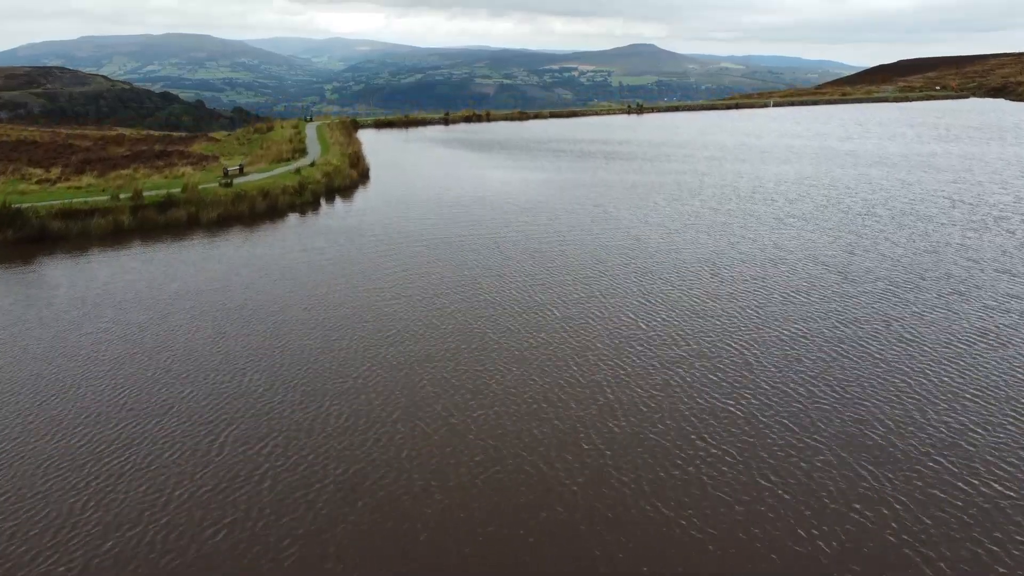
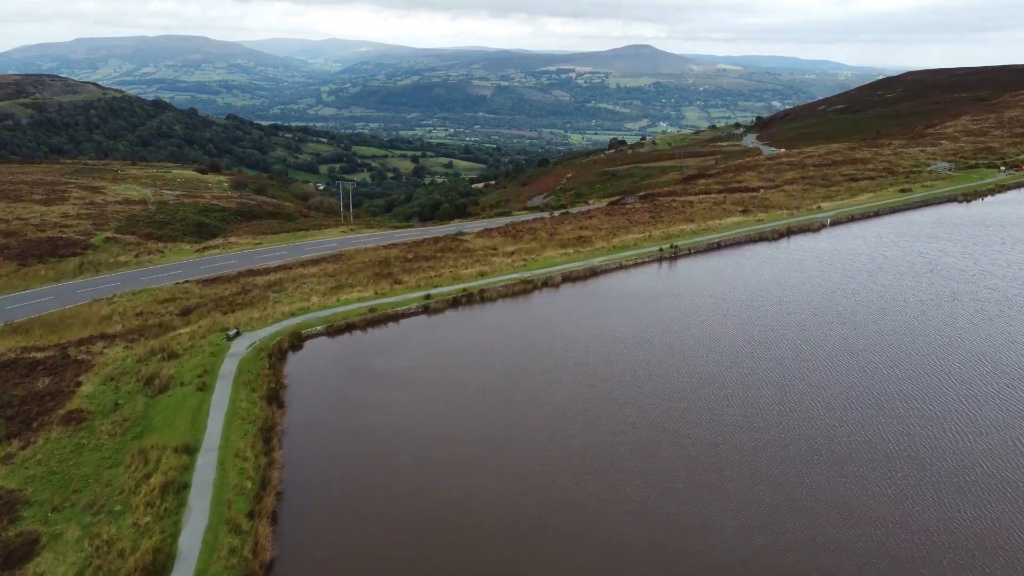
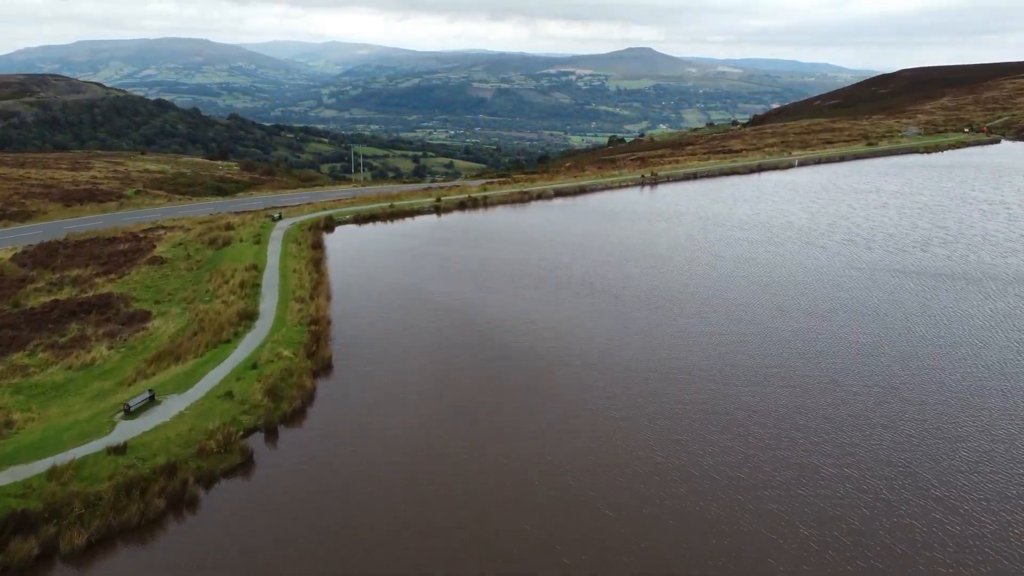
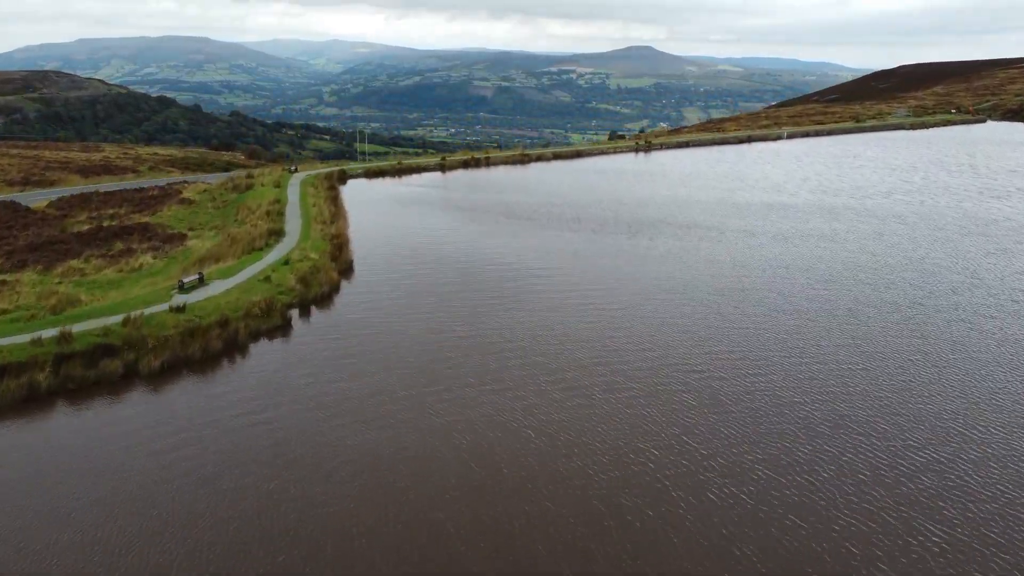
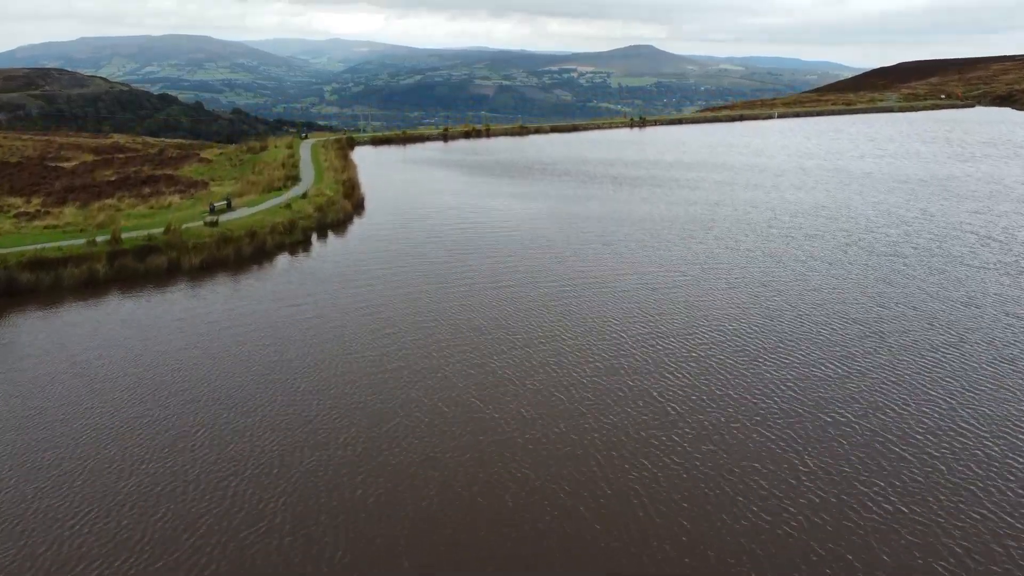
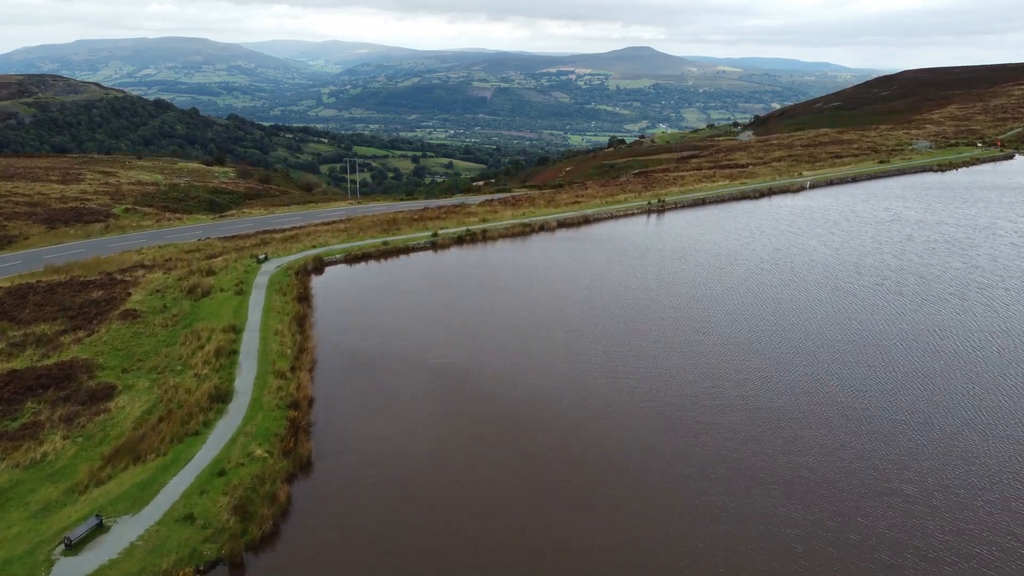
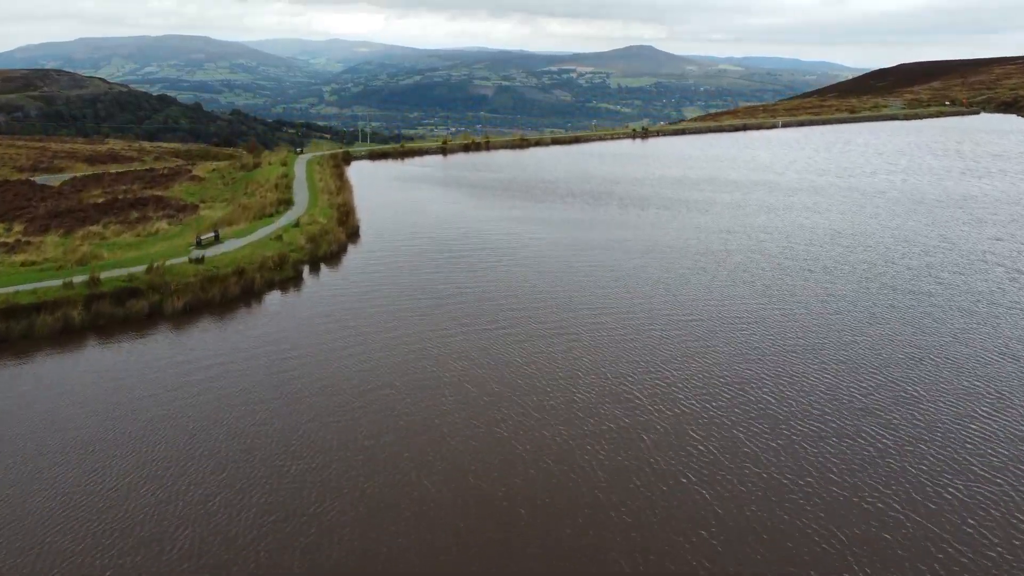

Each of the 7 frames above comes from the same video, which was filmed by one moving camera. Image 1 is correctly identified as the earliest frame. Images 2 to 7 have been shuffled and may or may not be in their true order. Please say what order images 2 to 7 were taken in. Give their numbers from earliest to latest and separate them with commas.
5, 7, 4, 3, 6, 2
